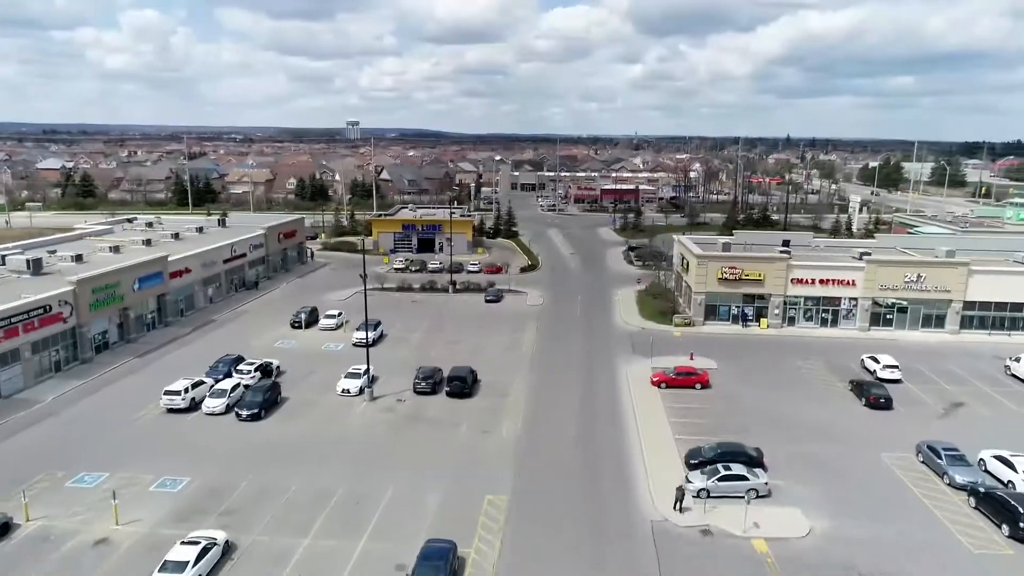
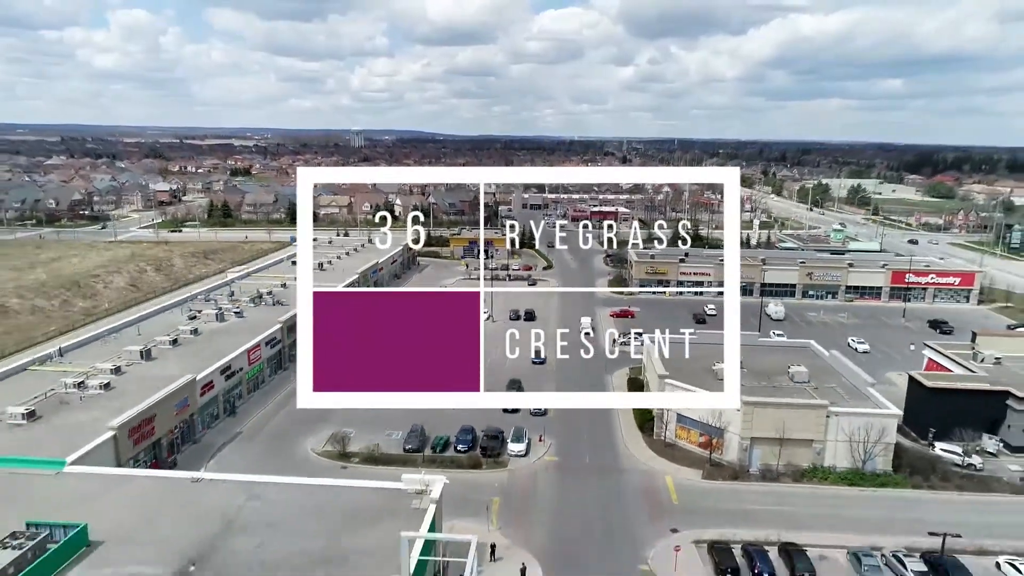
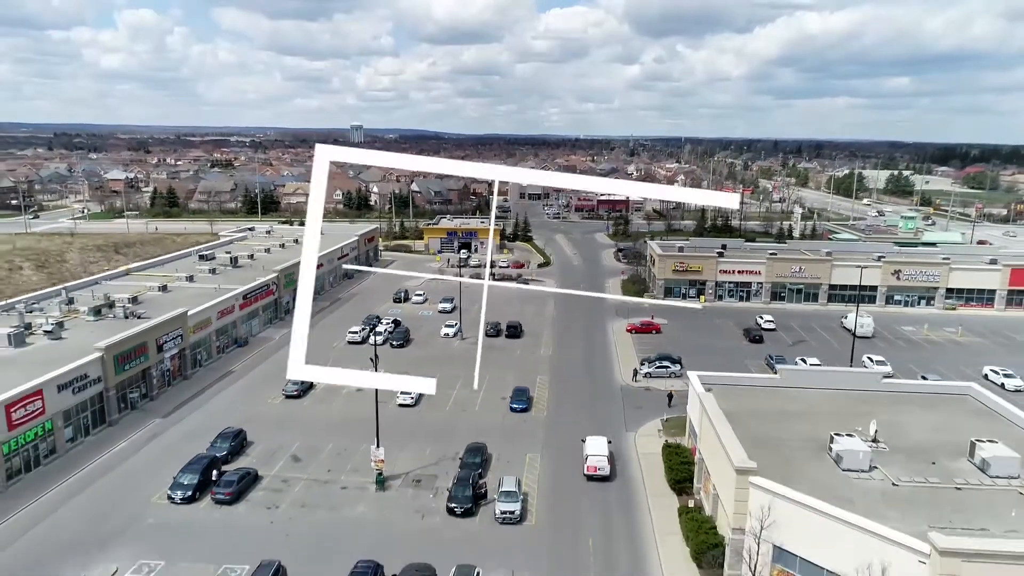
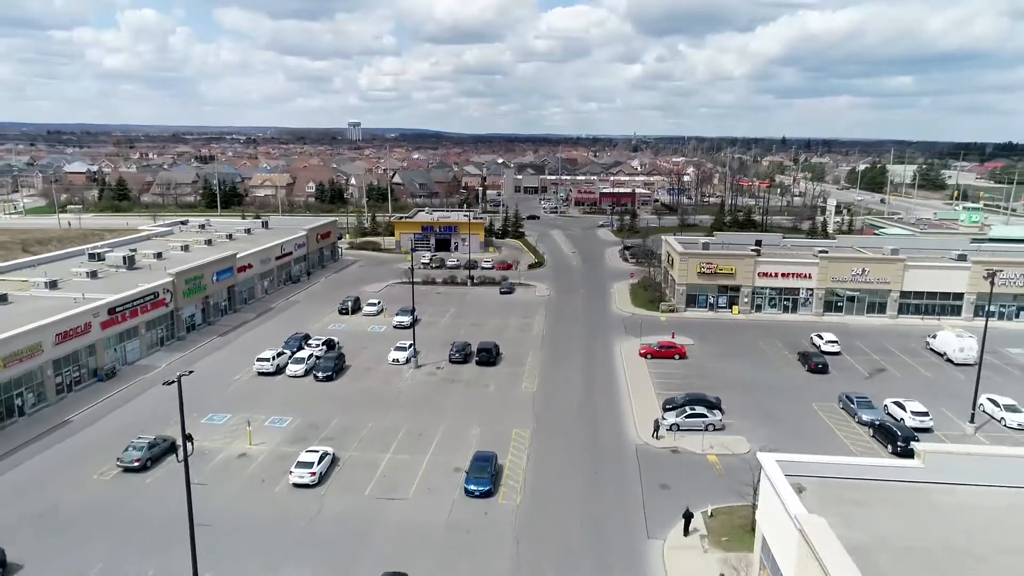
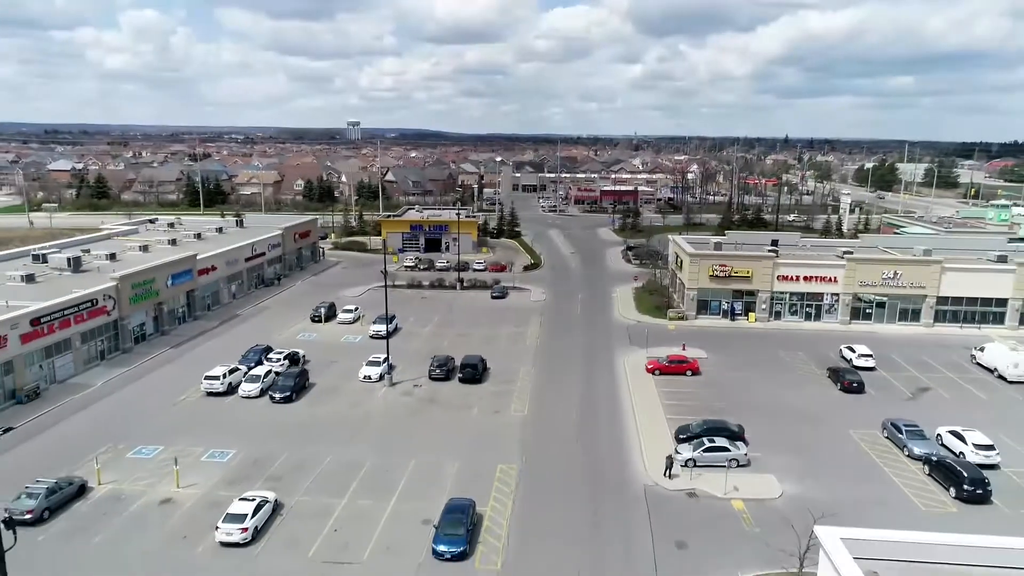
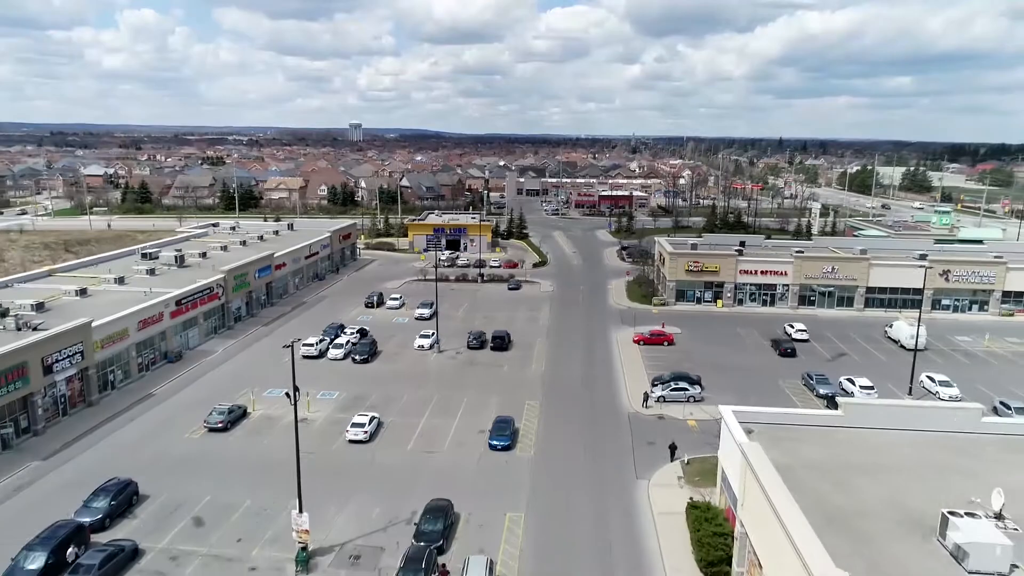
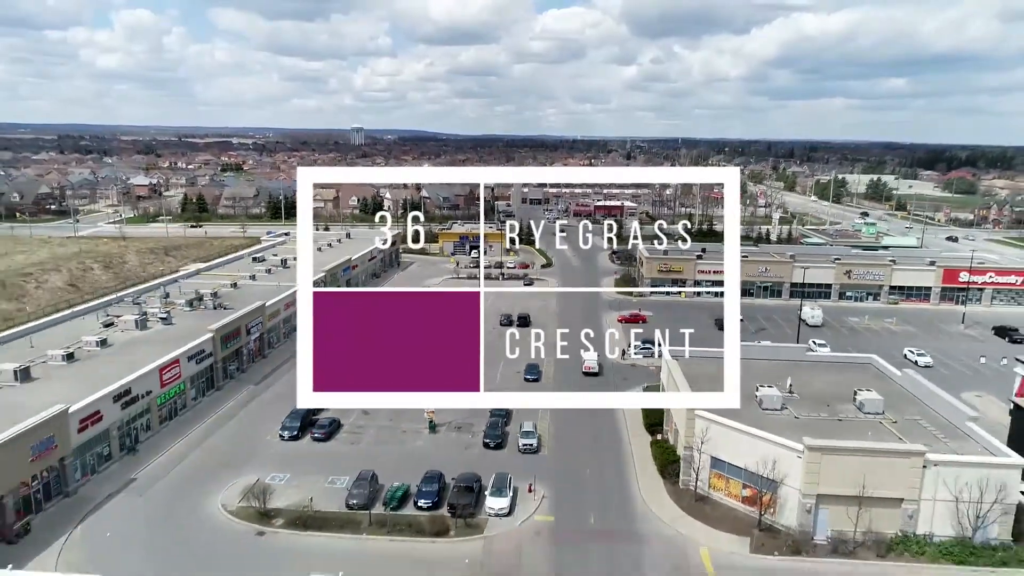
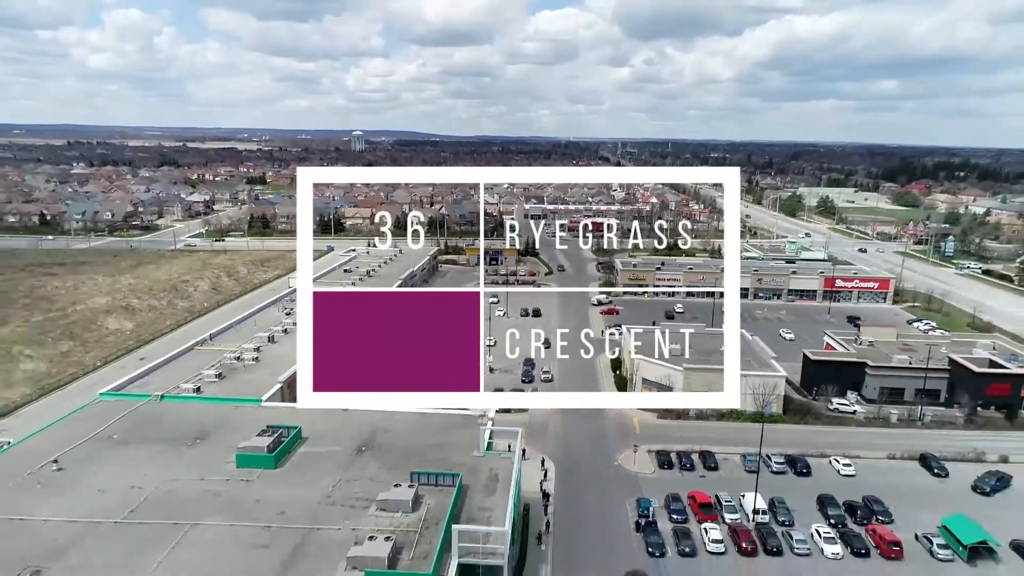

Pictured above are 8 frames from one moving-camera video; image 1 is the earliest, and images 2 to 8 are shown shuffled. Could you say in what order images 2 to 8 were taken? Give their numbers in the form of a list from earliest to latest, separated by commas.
5, 4, 6, 3, 7, 2, 8
